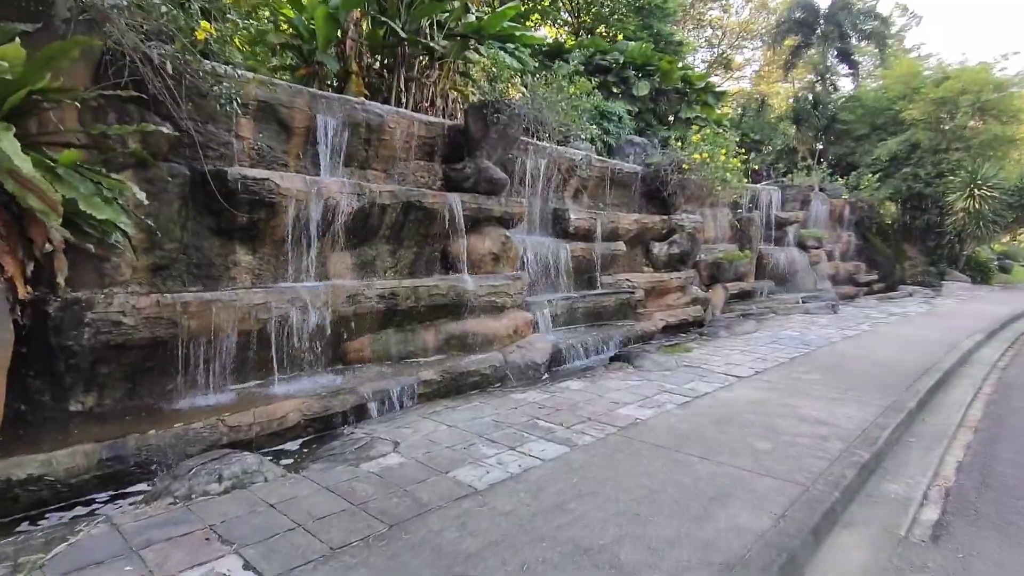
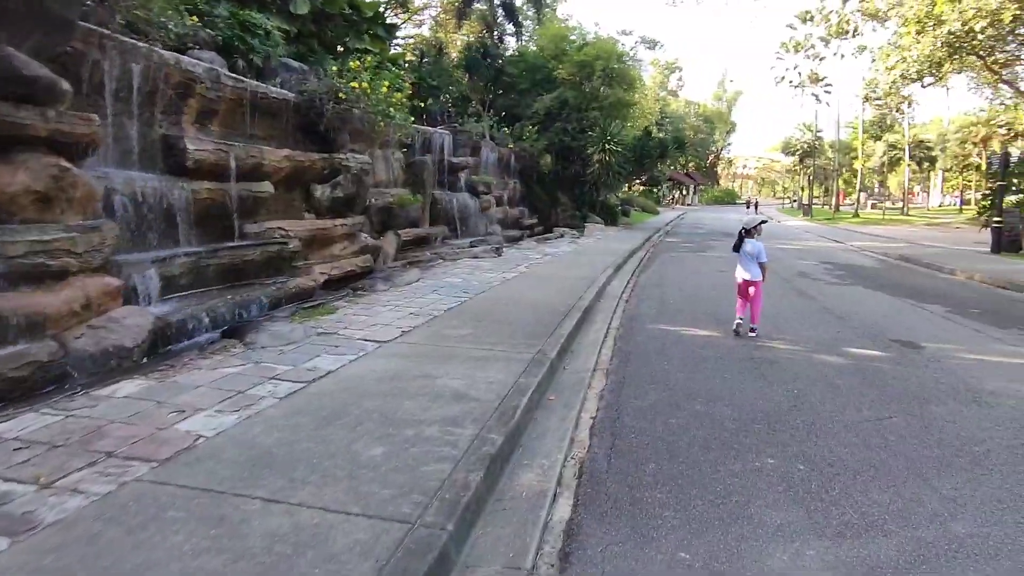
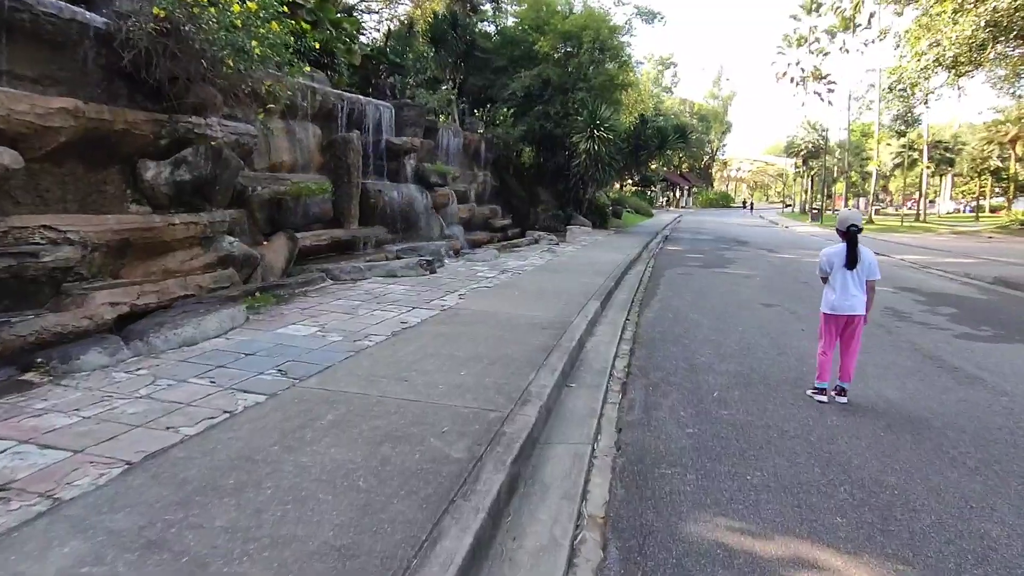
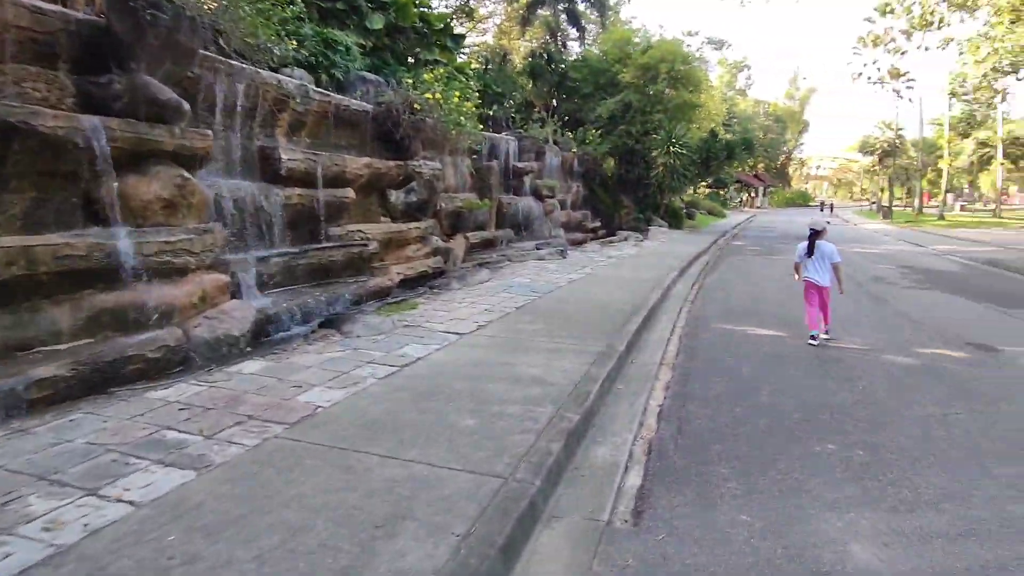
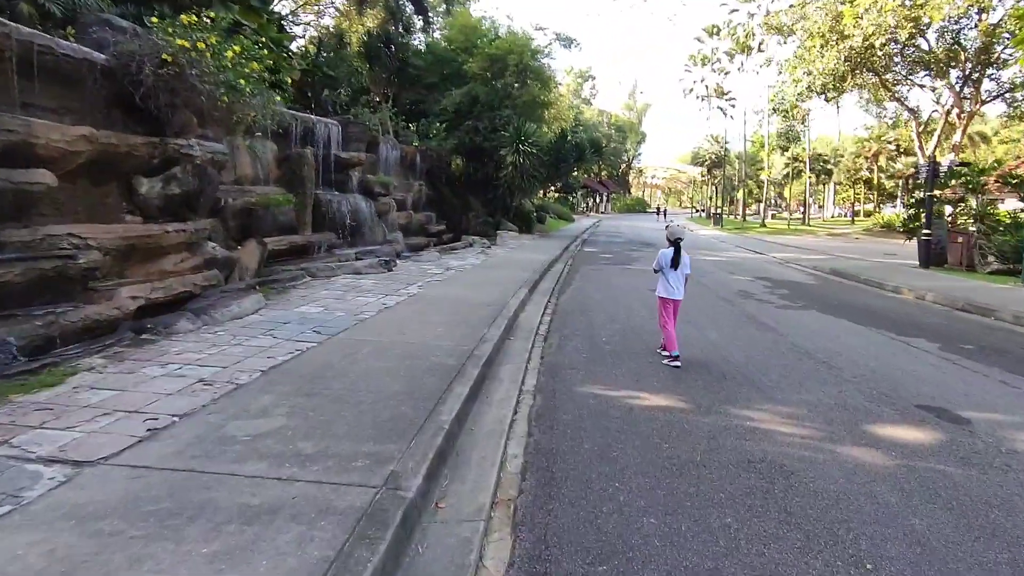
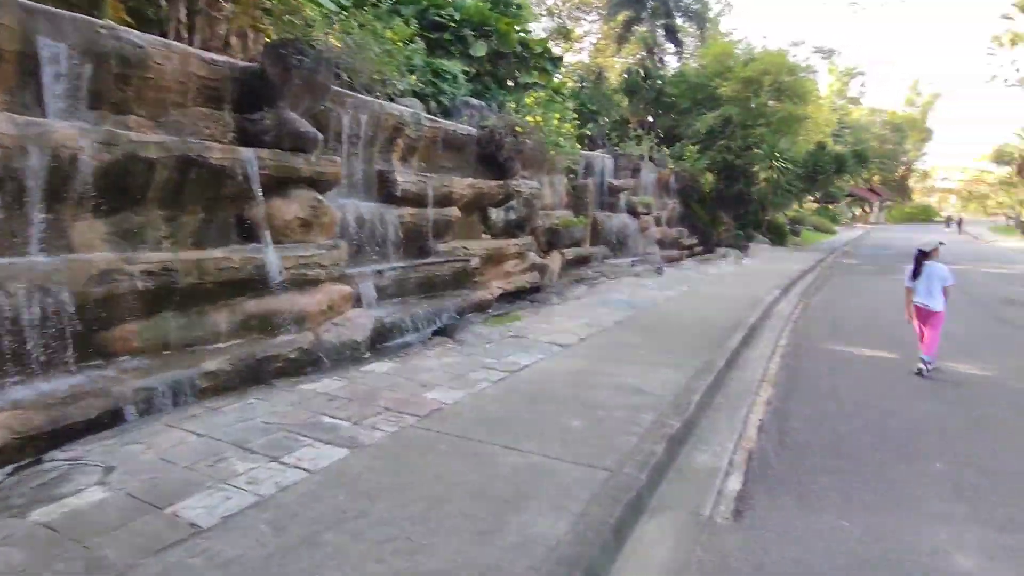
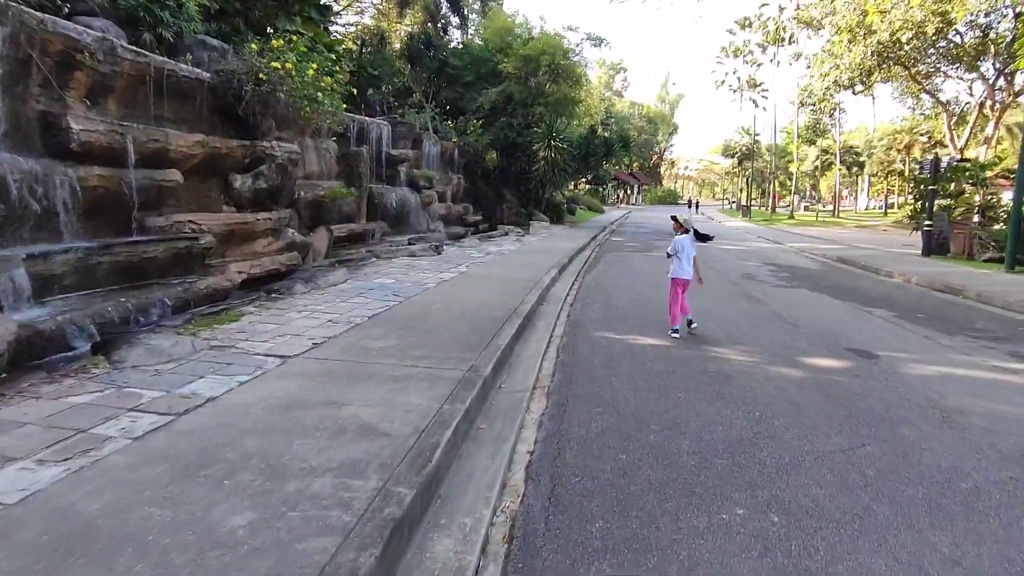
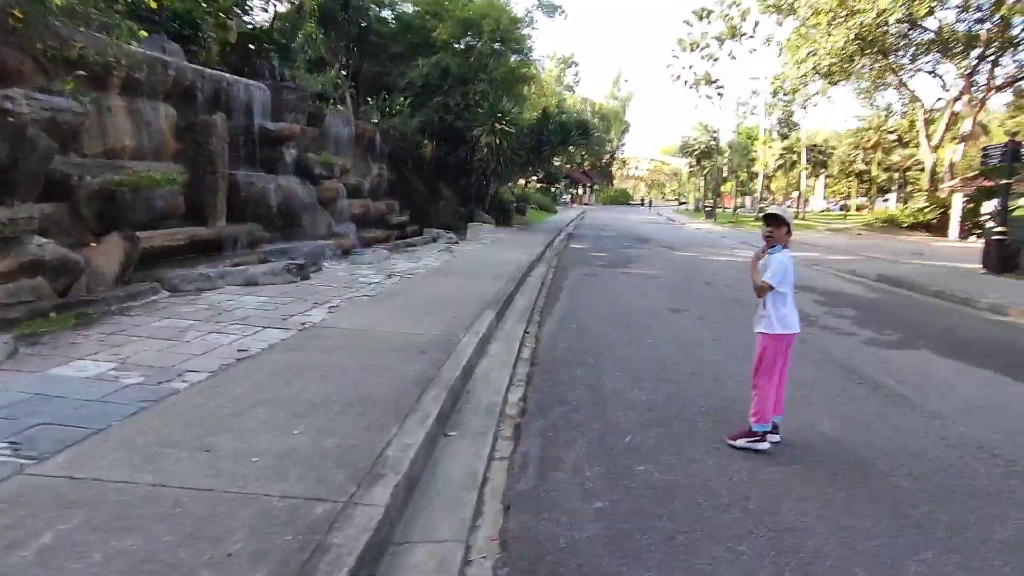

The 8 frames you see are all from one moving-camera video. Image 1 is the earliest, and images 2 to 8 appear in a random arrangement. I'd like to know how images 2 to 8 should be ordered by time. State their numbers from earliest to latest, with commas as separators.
6, 4, 2, 7, 5, 3, 8
